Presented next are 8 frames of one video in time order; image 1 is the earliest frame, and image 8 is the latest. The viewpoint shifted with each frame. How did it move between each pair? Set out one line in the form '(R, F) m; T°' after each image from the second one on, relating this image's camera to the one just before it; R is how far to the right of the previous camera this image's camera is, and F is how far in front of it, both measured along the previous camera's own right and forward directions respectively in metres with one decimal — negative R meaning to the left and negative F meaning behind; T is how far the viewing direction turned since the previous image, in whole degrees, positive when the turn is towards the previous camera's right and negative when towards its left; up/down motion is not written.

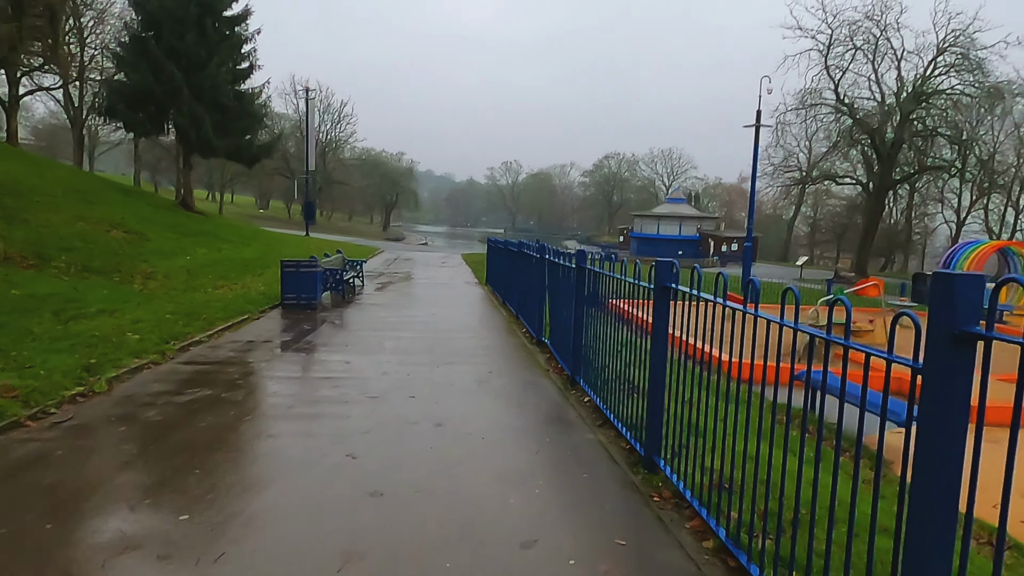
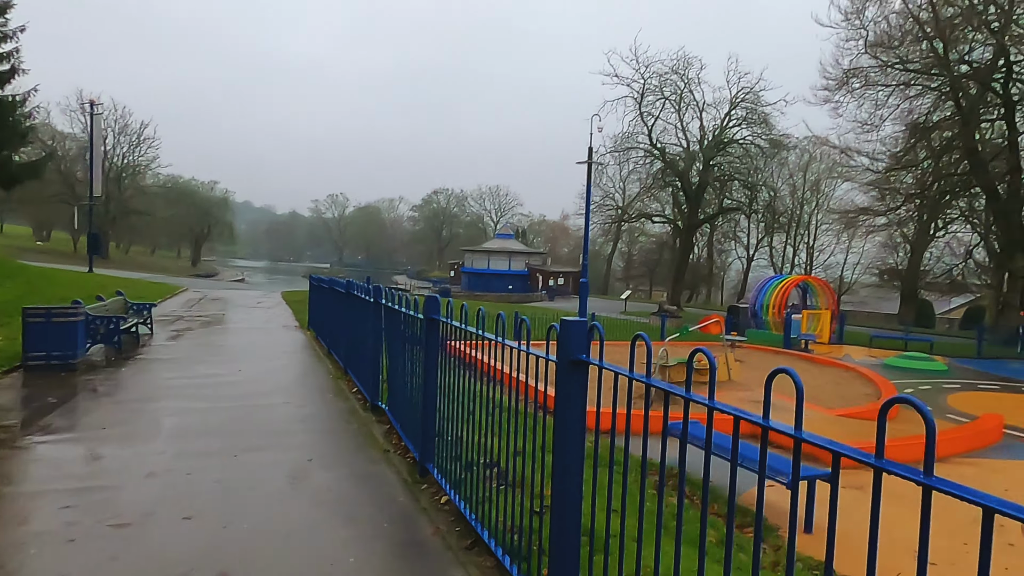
(0.0, +1.4) m; +15°
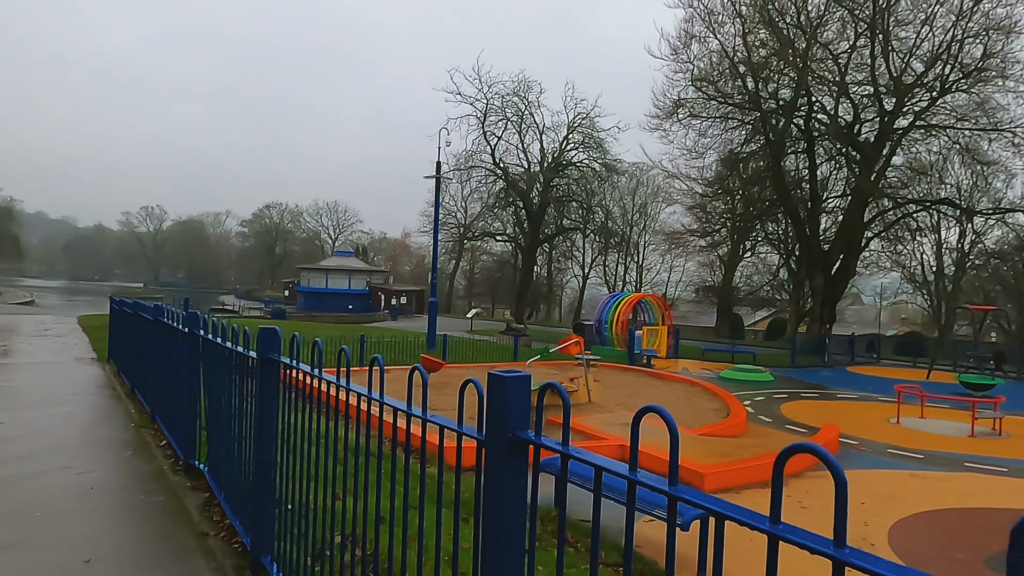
(-0.1, +0.9) m; +14°
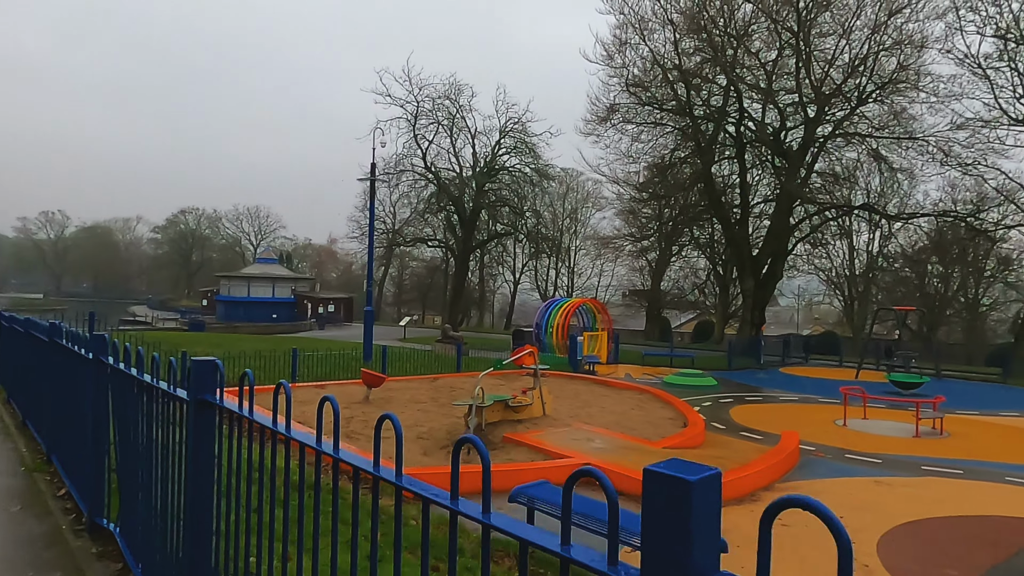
(-0.3, +0.7) m; +6°
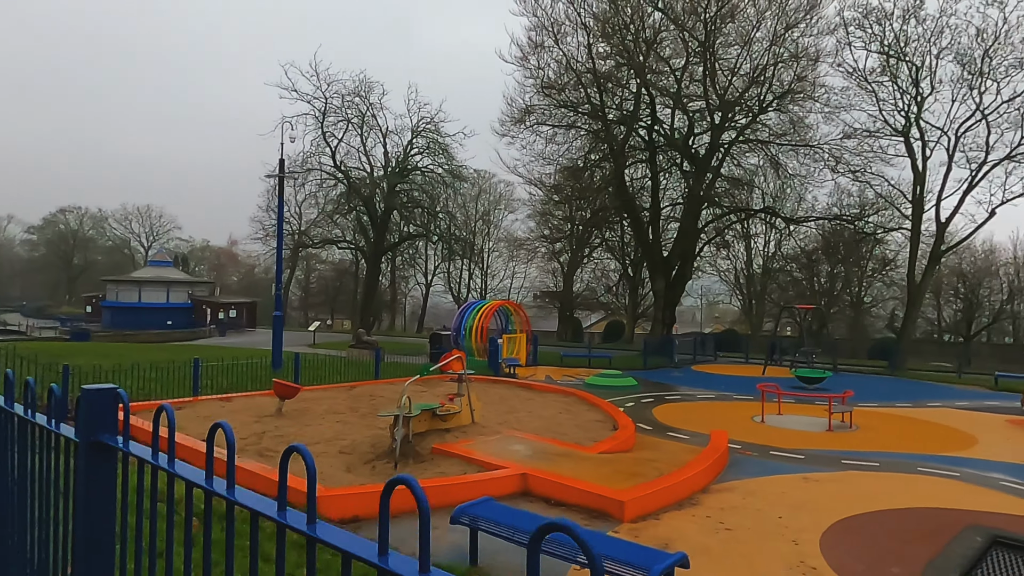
(-0.3, +0.5) m; +8°
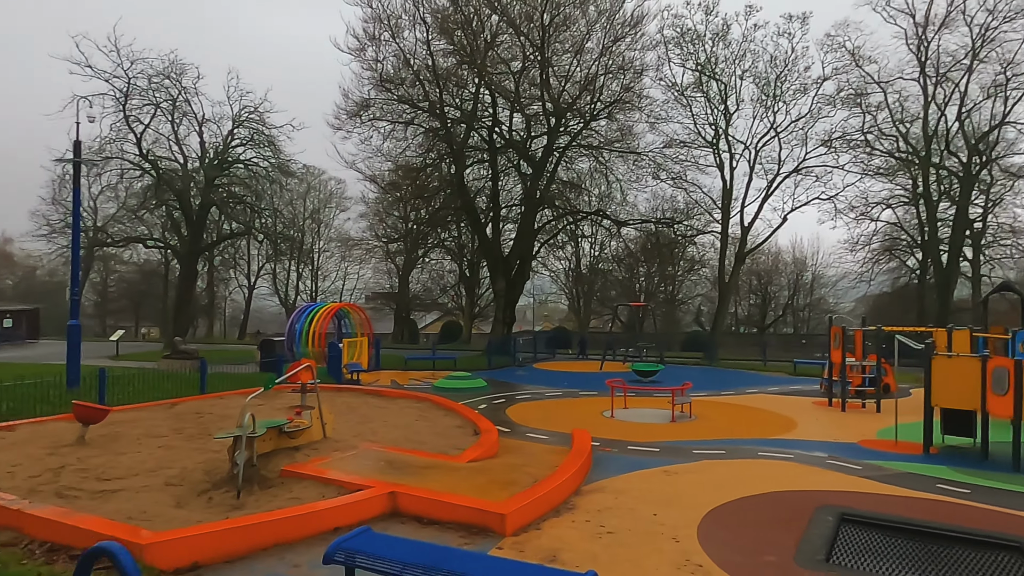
(-0.4, +0.6) m; +15°
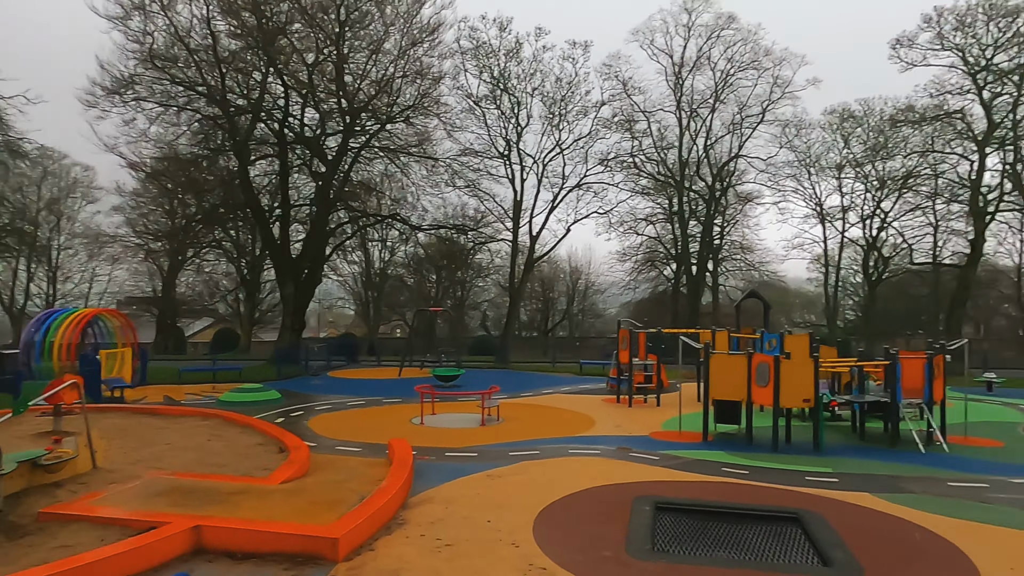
(-0.5, +0.4) m; +18°
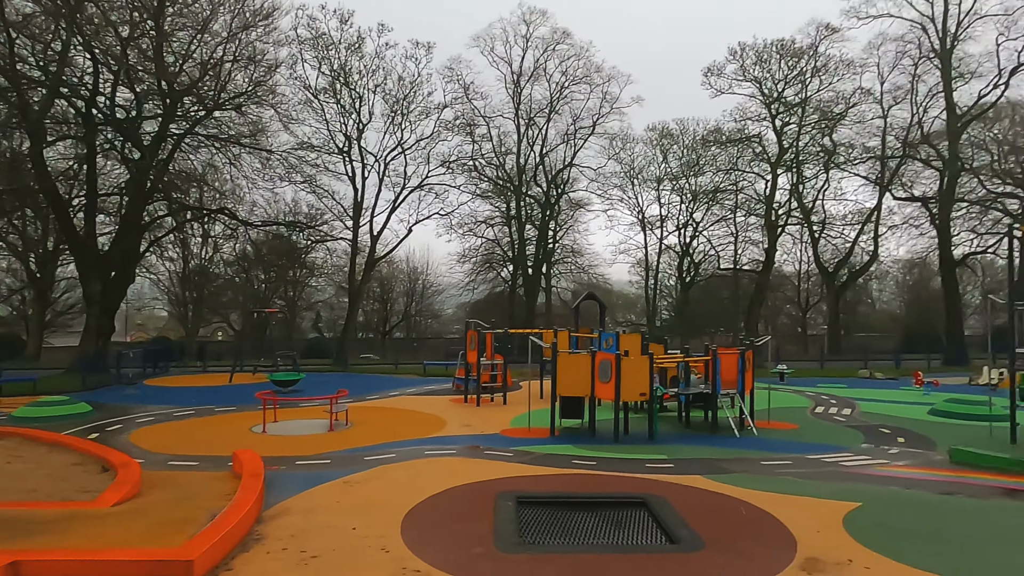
(-0.4, 0.0) m; +14°
